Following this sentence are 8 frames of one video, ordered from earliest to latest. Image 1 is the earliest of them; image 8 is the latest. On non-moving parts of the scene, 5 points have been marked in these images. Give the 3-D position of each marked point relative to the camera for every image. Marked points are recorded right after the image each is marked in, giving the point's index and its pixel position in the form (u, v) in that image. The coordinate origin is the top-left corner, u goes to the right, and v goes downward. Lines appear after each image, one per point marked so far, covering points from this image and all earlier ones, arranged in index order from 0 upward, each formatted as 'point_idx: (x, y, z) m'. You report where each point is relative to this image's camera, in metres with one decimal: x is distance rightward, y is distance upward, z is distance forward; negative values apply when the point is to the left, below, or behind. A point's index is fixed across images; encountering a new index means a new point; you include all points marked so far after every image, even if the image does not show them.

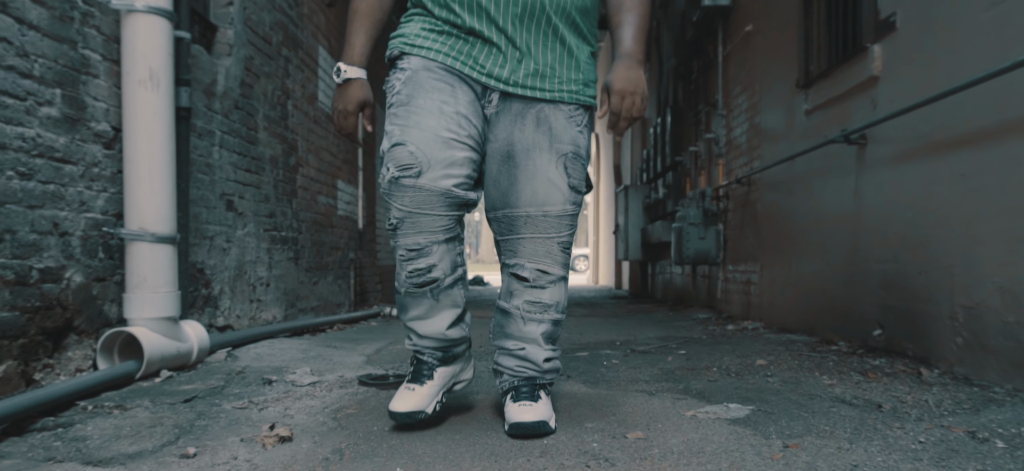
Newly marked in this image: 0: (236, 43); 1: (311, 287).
0: (-1.5, +1.1, +4.0) m
1: (-1.5, -0.4, +5.3) m
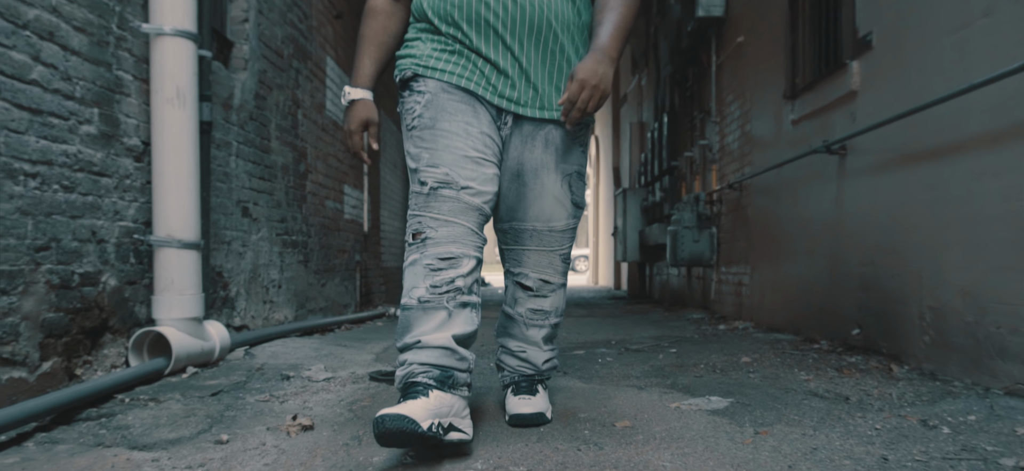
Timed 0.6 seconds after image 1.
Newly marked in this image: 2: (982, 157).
0: (-1.5, +1.1, +4.2) m
1: (-1.5, -0.4, +5.5) m
2: (+1.7, +0.3, +2.6) m
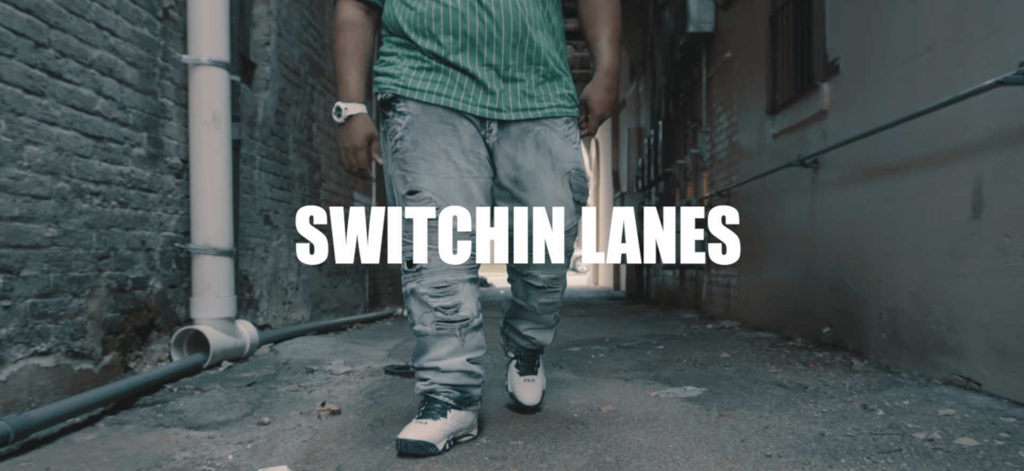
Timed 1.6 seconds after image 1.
0: (-1.5, +1.0, +4.5) m
1: (-1.5, -0.4, +5.8) m
2: (+1.7, +0.2, +2.9) m
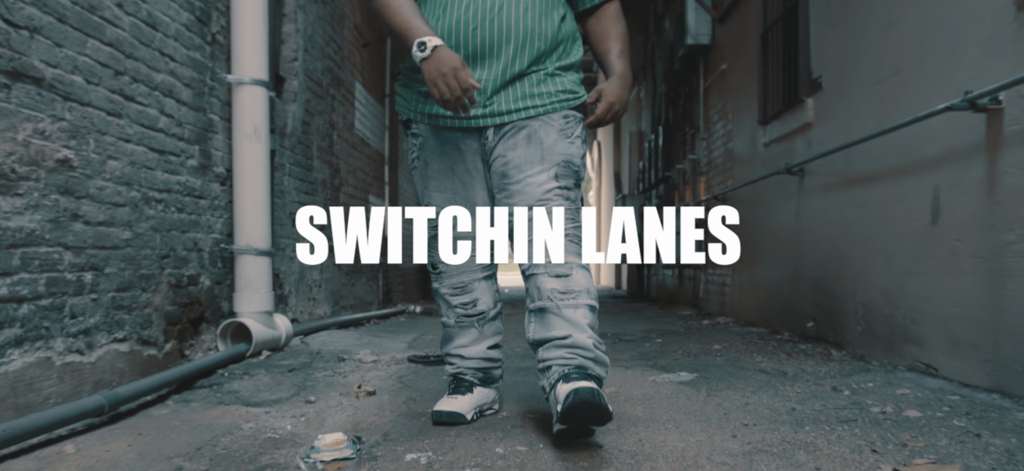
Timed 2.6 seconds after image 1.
0: (-1.5, +1.0, +4.9) m
1: (-1.4, -0.4, +6.2) m
2: (+1.7, +0.2, +3.3) m
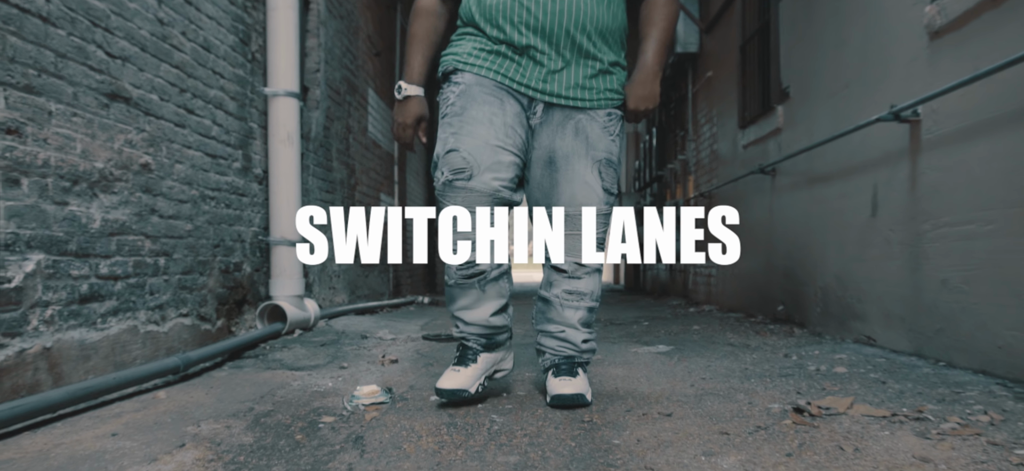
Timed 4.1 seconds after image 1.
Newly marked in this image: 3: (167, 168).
0: (-1.5, +1.0, +5.4) m
1: (-1.4, -0.4, +6.7) m
2: (+1.7, +0.3, +3.8) m
3: (-1.5, +0.3, +3.1) m
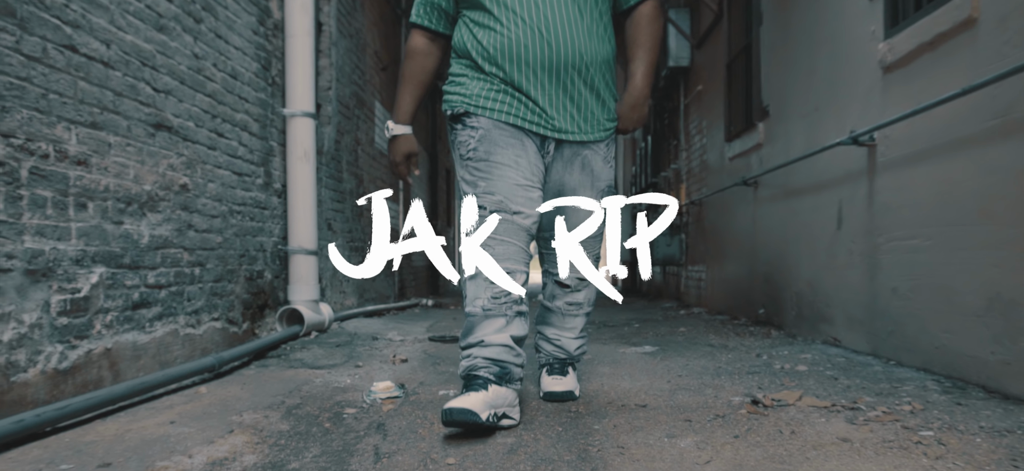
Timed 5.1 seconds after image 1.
0: (-1.5, +1.0, +5.8) m
1: (-1.4, -0.5, +7.1) m
2: (+1.7, +0.2, +4.2) m
3: (-1.5, +0.2, +3.5) m
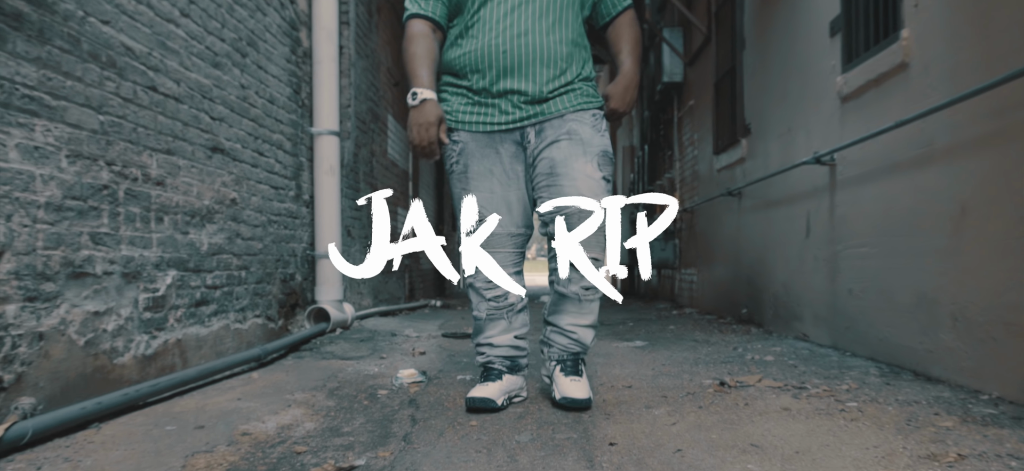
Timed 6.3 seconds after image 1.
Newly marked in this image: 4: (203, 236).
0: (-1.4, +0.9, +6.3) m
1: (-1.3, -0.5, +7.6) m
2: (+1.8, +0.2, +4.7) m
3: (-1.5, +0.2, +4.0) m
4: (-1.5, 0.0, +3.5) m
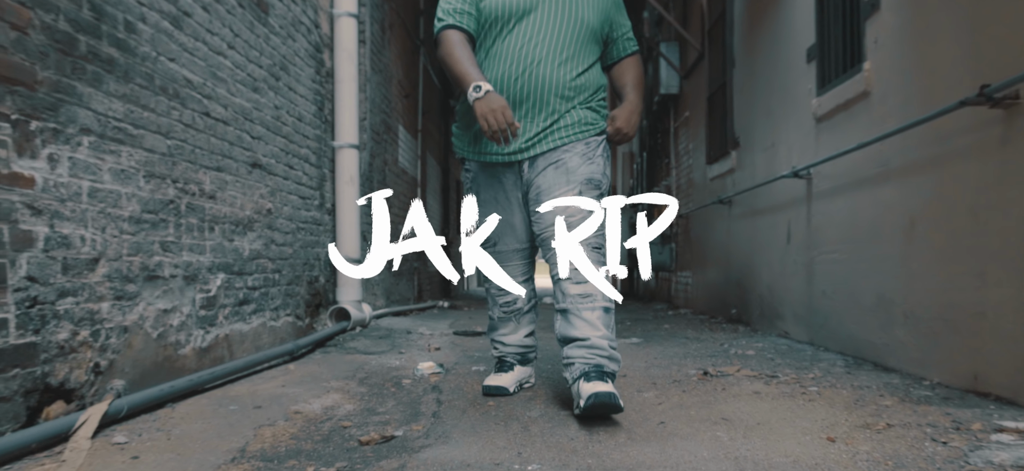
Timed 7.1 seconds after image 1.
0: (-1.4, +0.9, +6.7) m
1: (-1.3, -0.6, +8.0) m
2: (+1.8, +0.1, +5.1) m
3: (-1.4, +0.2, +4.4) m
4: (-1.5, 0.0, +3.9) m
